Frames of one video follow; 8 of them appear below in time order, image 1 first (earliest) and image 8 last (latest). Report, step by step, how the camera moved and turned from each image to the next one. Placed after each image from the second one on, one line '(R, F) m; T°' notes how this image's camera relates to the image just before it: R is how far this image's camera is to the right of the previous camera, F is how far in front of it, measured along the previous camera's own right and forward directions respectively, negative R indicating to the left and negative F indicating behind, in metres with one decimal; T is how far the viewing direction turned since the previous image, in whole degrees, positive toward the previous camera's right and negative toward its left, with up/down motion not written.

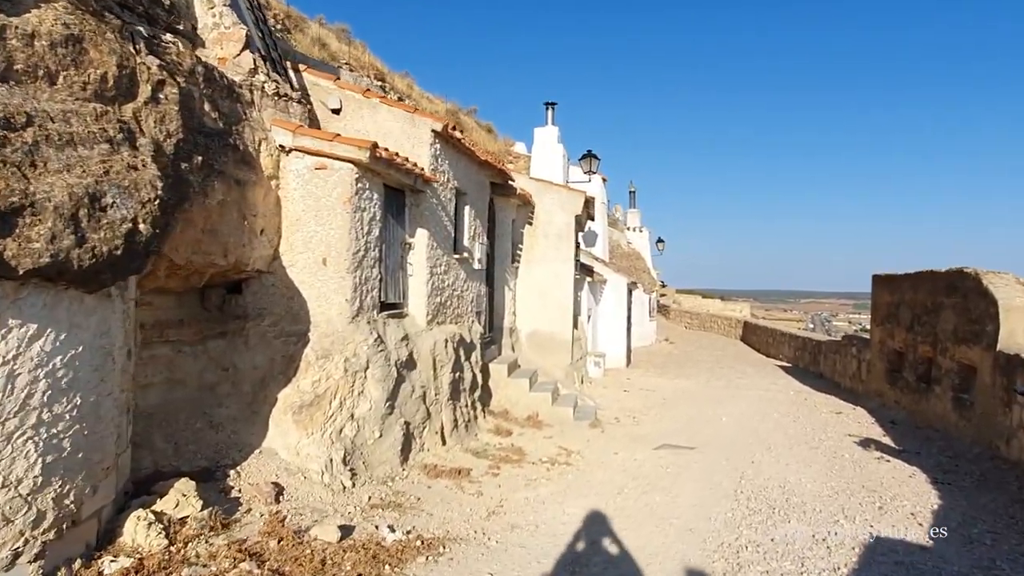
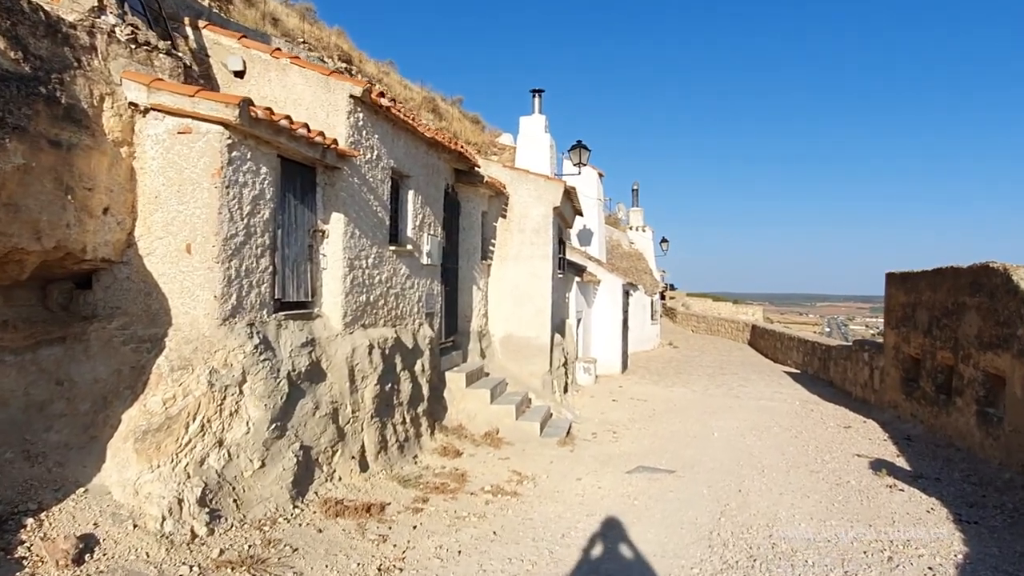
(+0.7, +1.3) m; -1°
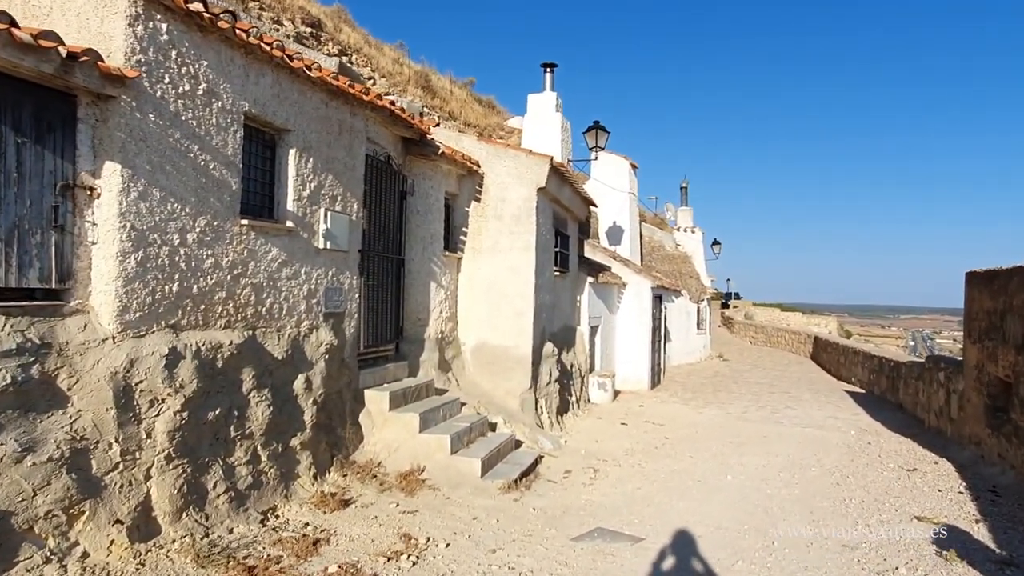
(+1.3, +2.2) m; -5°
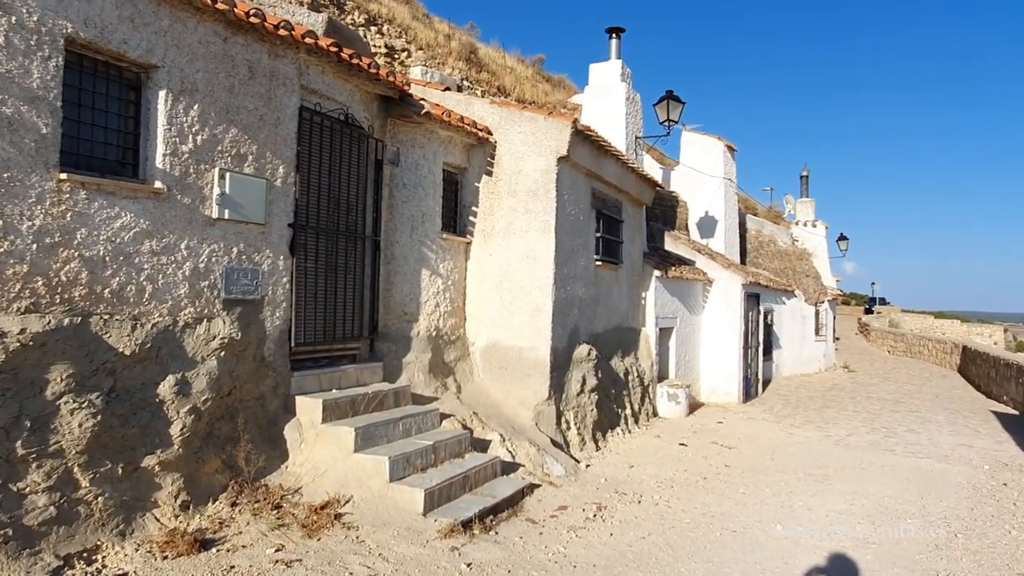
(+1.3, +1.7) m; -10°
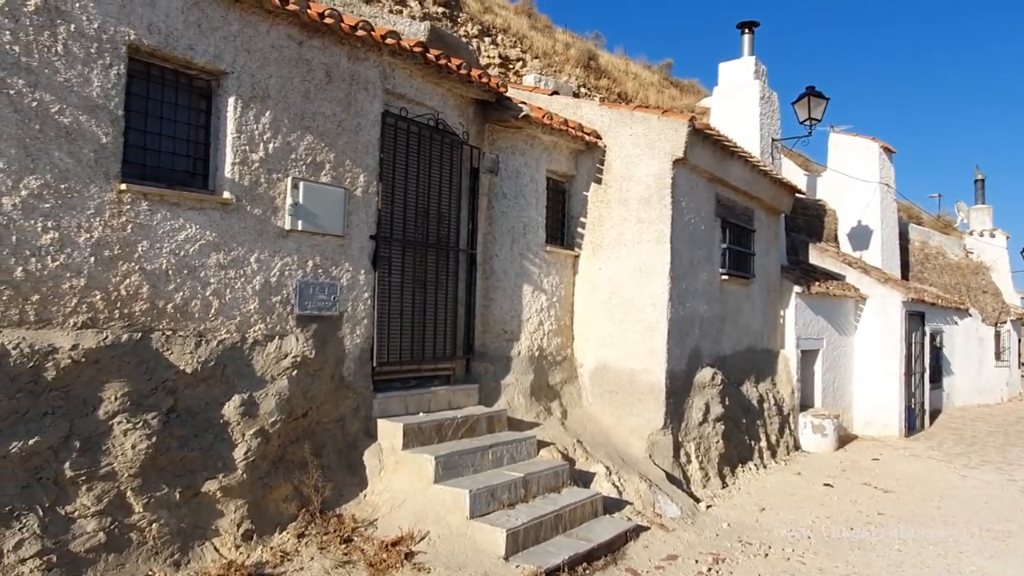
(+0.3, +0.6) m; -11°
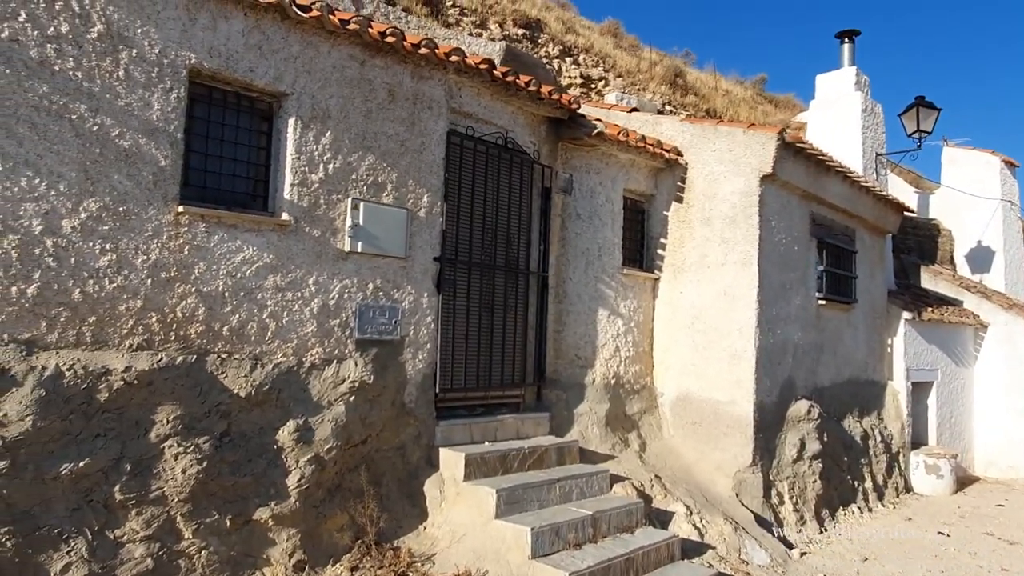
(+0.2, +0.3) m; -7°
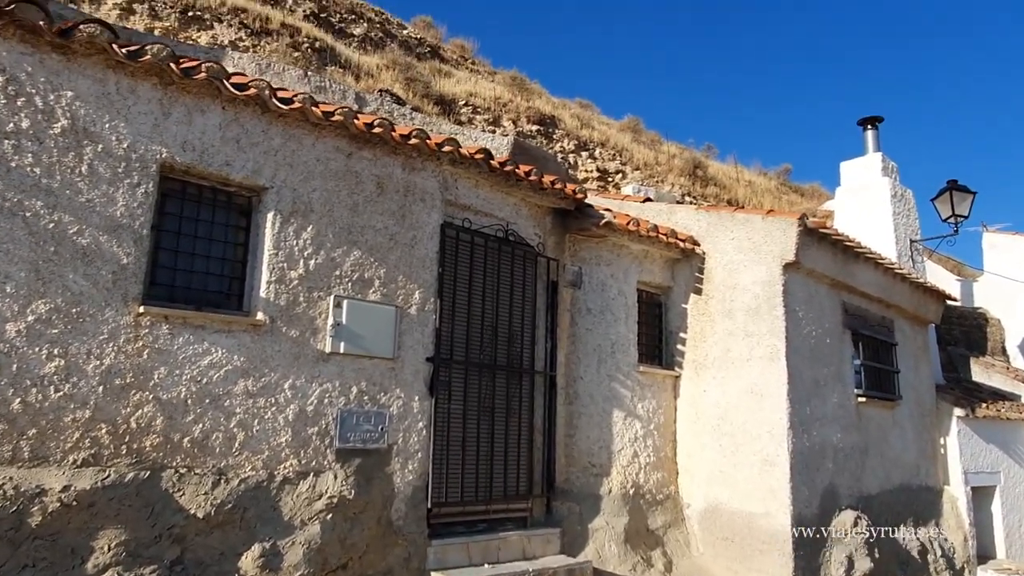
(+0.2, +0.4) m; -3°
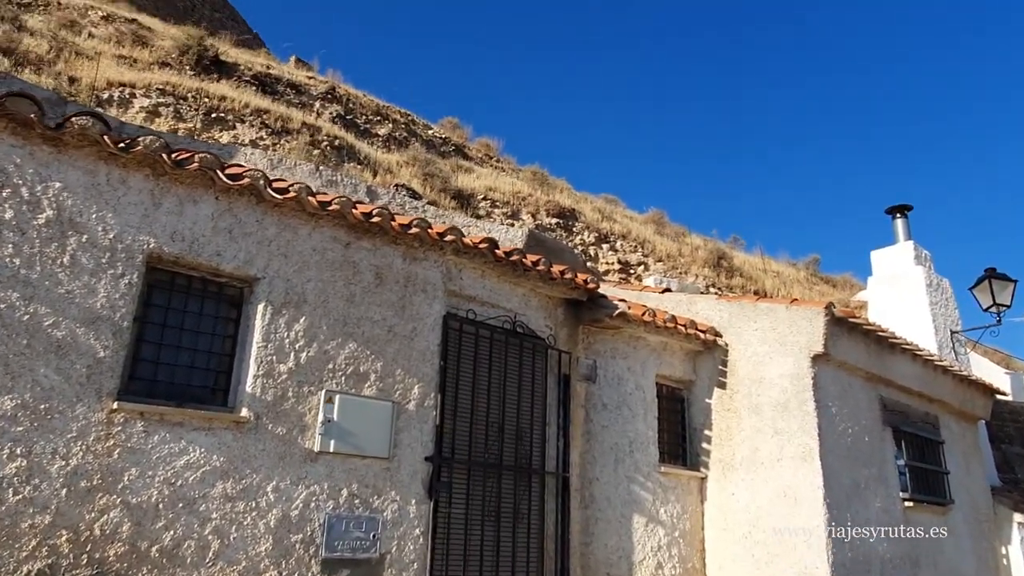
(+0.2, +0.2) m; -3°
